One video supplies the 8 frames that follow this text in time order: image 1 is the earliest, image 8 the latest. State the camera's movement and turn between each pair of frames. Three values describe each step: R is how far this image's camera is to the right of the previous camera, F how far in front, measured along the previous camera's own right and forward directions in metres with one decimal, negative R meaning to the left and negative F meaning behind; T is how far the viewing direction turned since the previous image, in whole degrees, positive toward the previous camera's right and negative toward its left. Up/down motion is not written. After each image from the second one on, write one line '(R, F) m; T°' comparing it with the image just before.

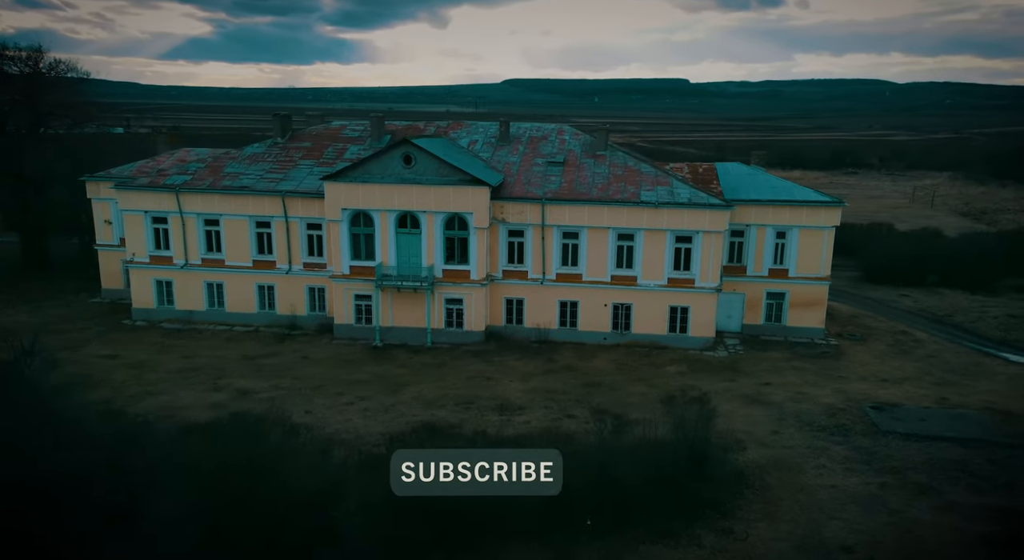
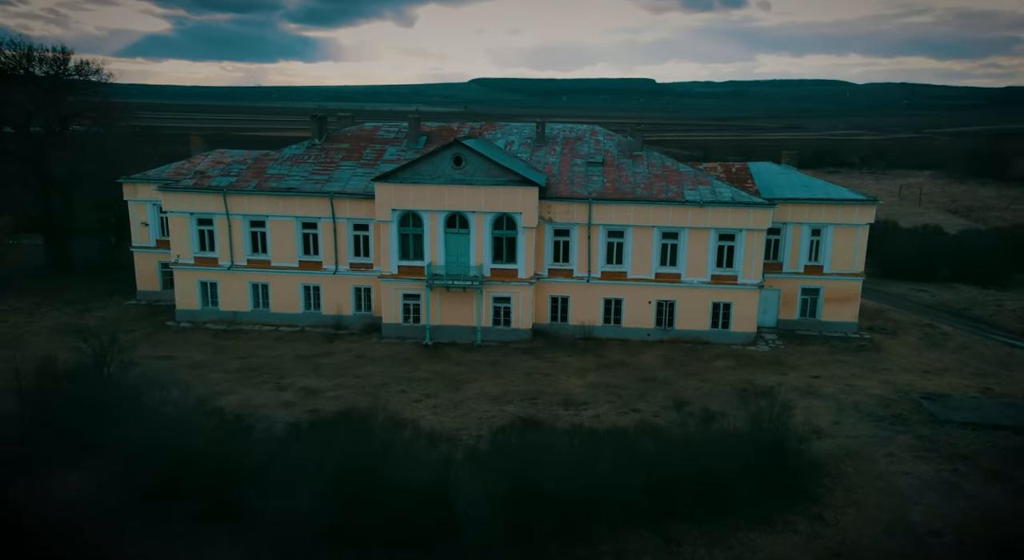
(-2.8, -0.4) m; +2°
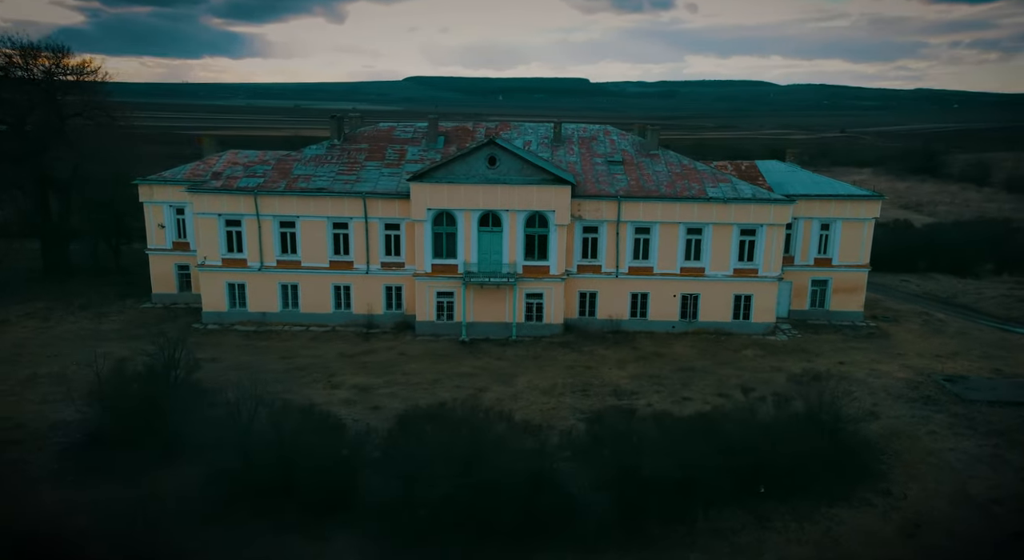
(-3.5, -0.5) m; +4°
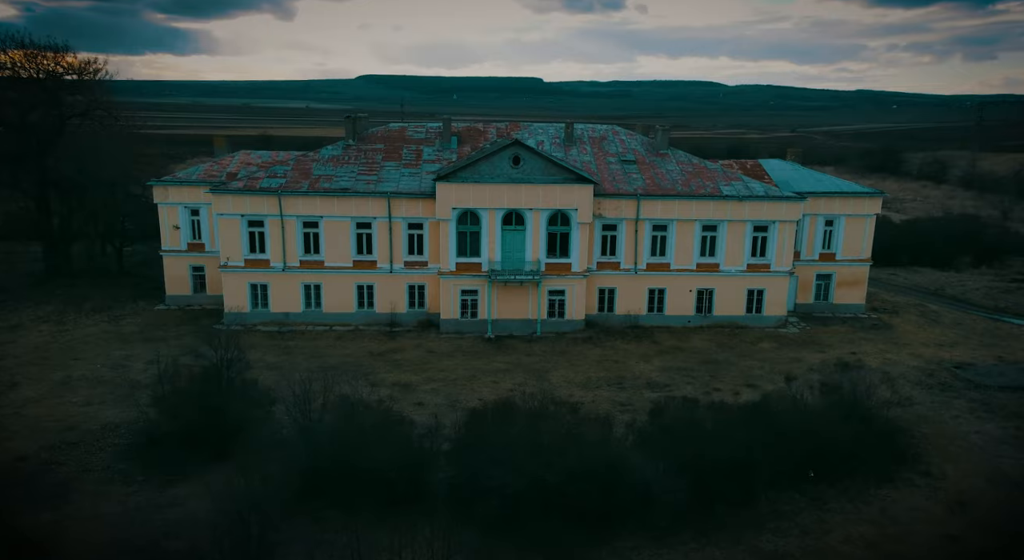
(-2.5, -0.5) m; +3°
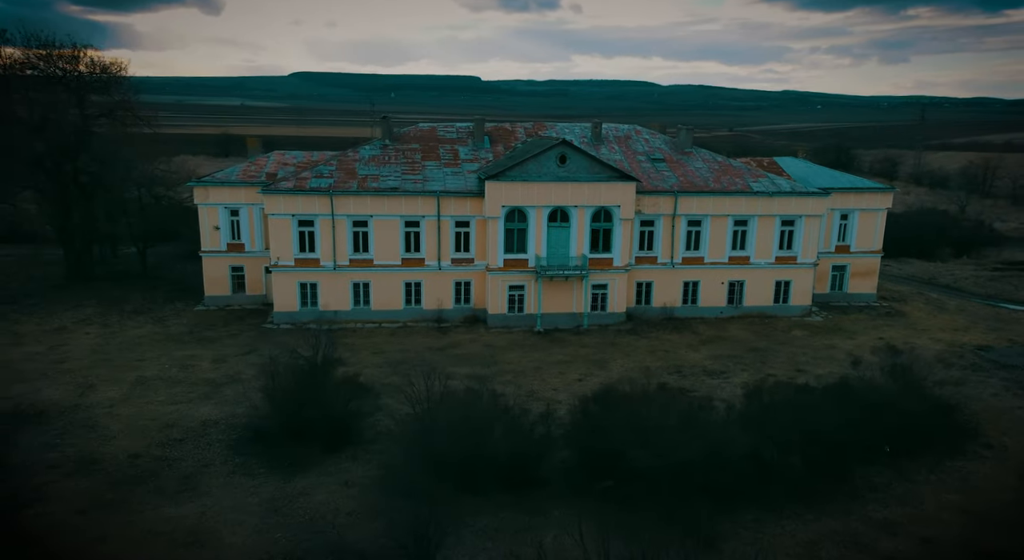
(-4.1, -0.8) m; +4°
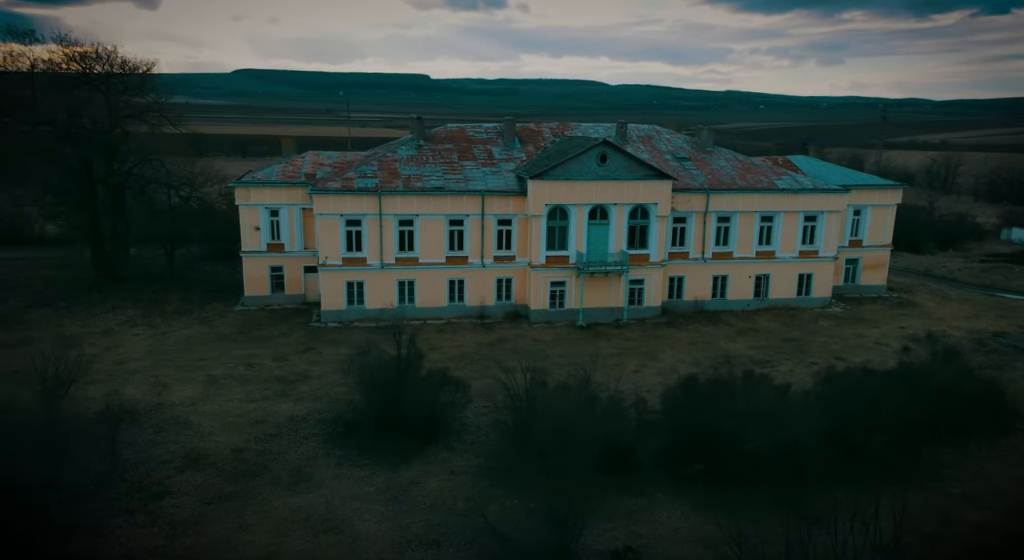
(-3.6, -0.8) m; +3°
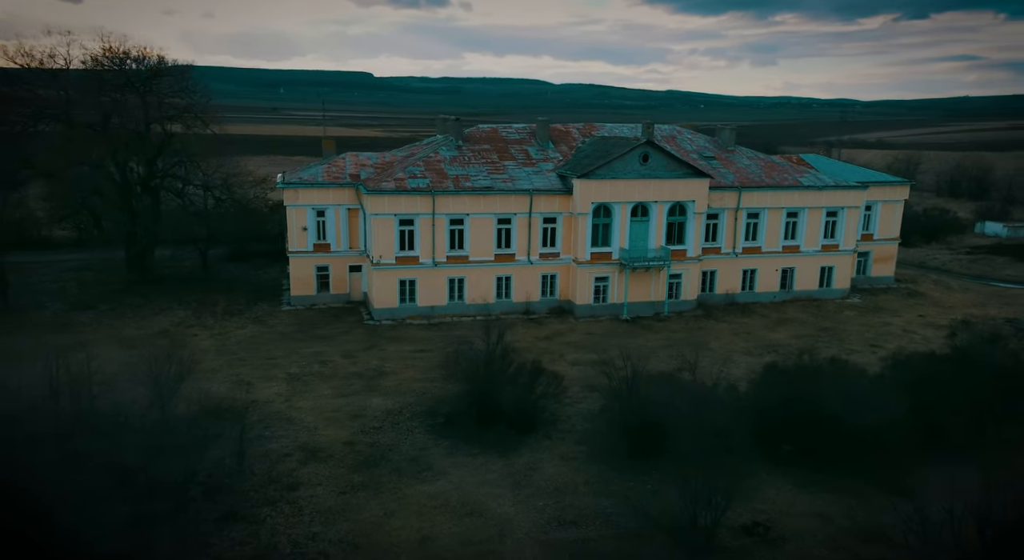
(-4.1, -0.8) m; +3°
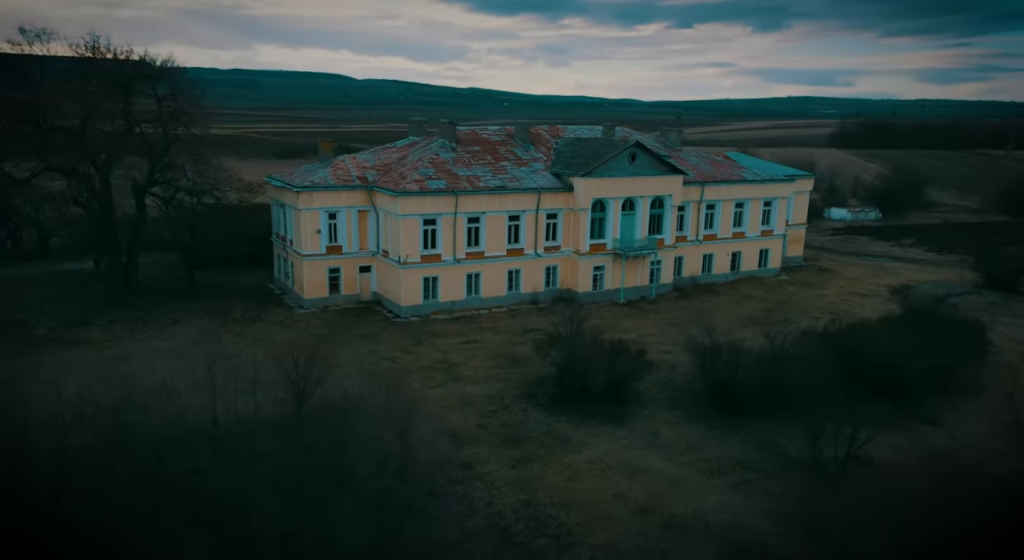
(-8.7, -1.3) m; +13°
